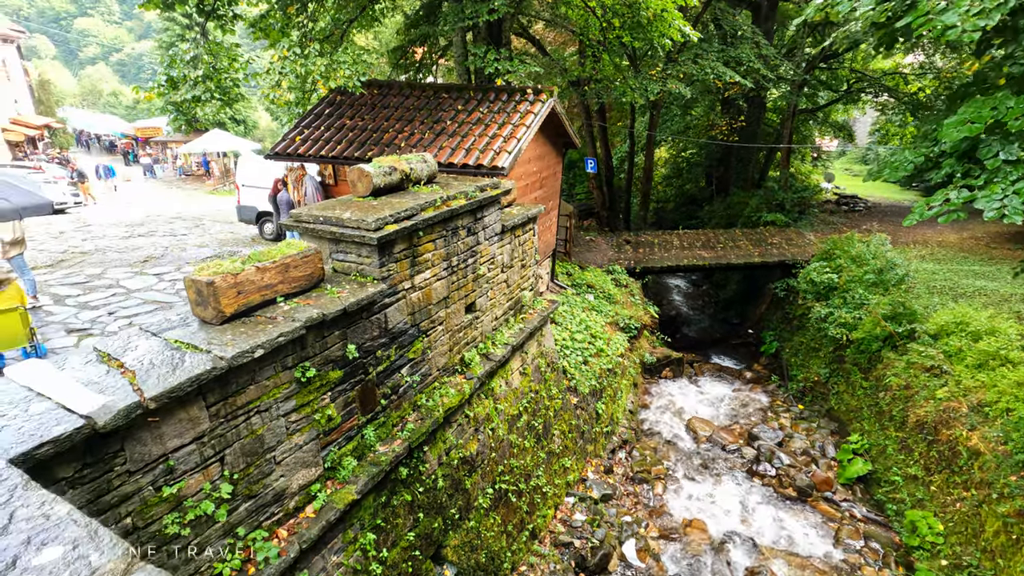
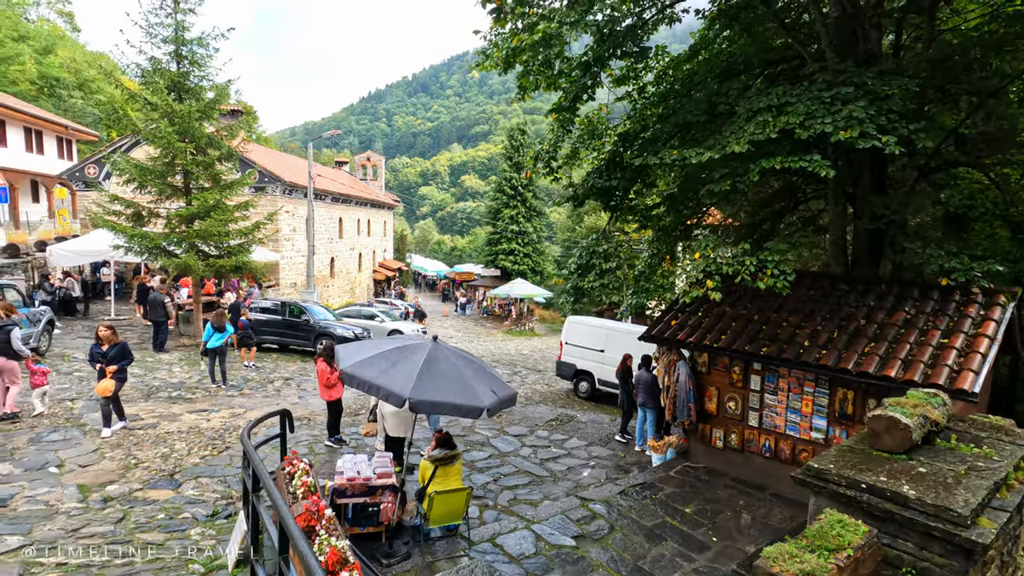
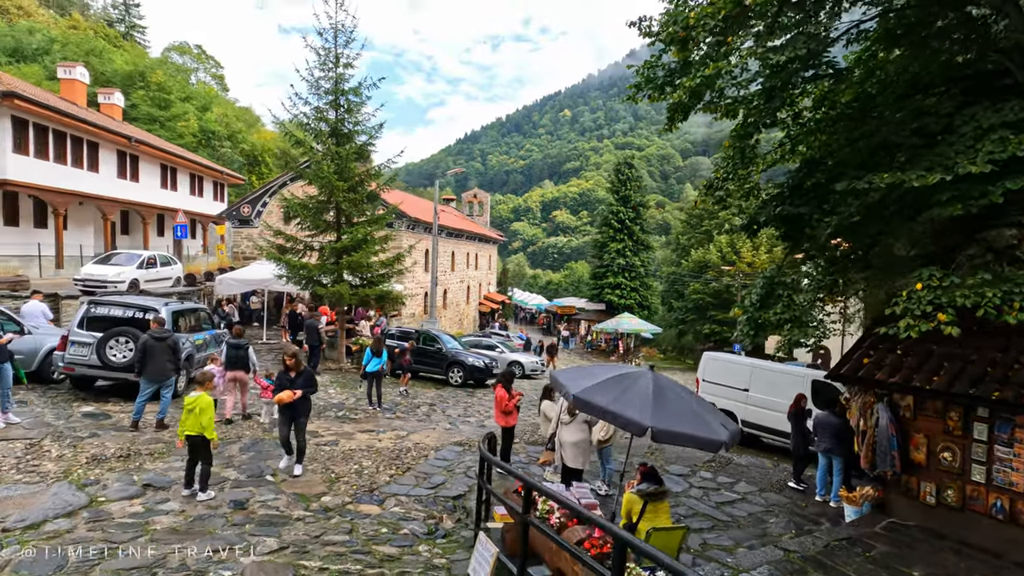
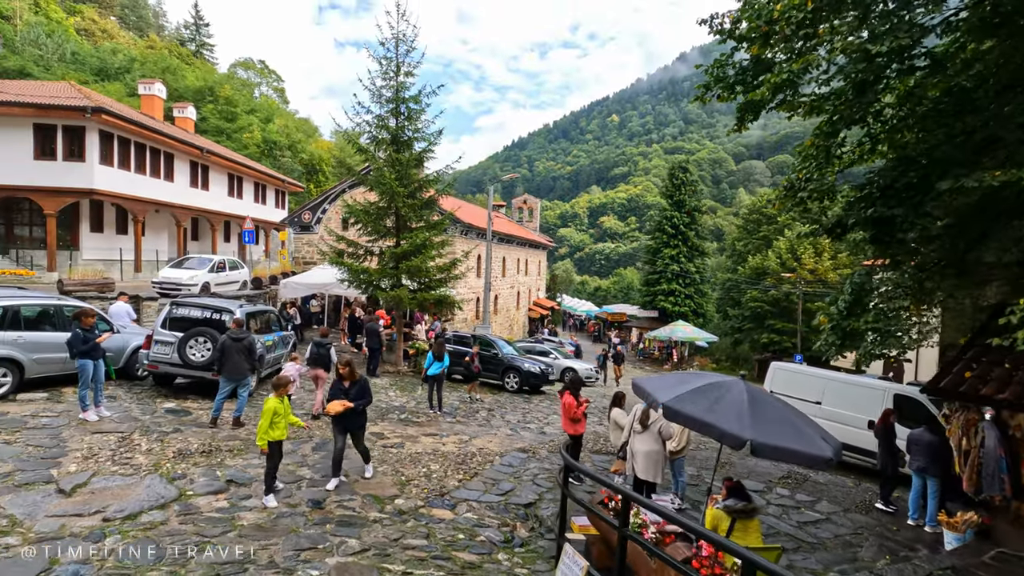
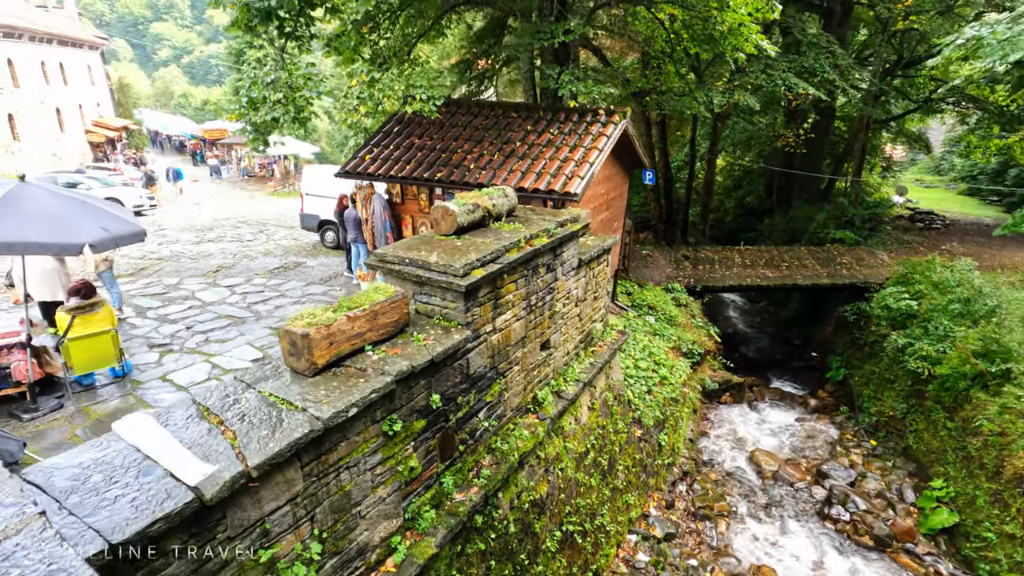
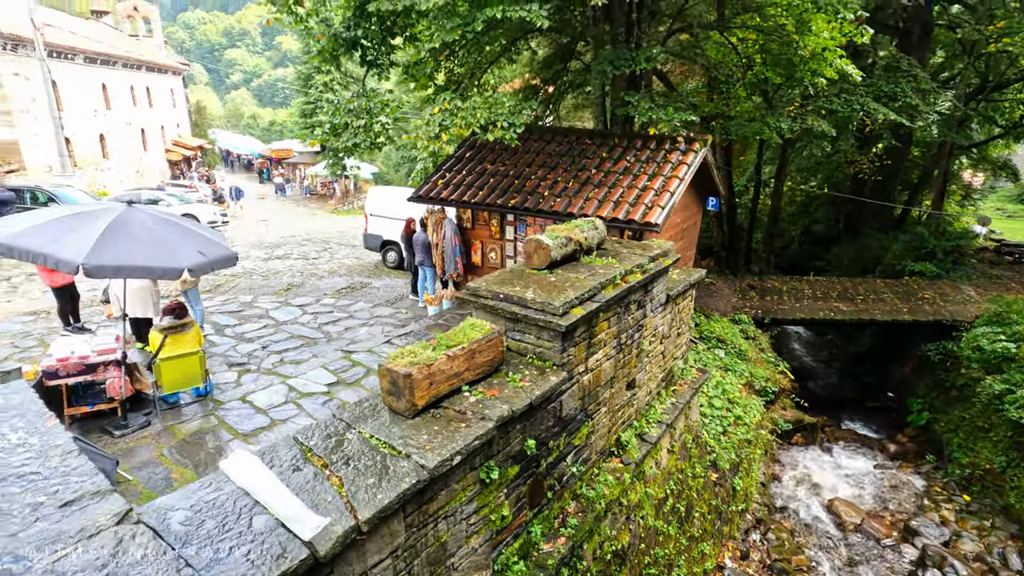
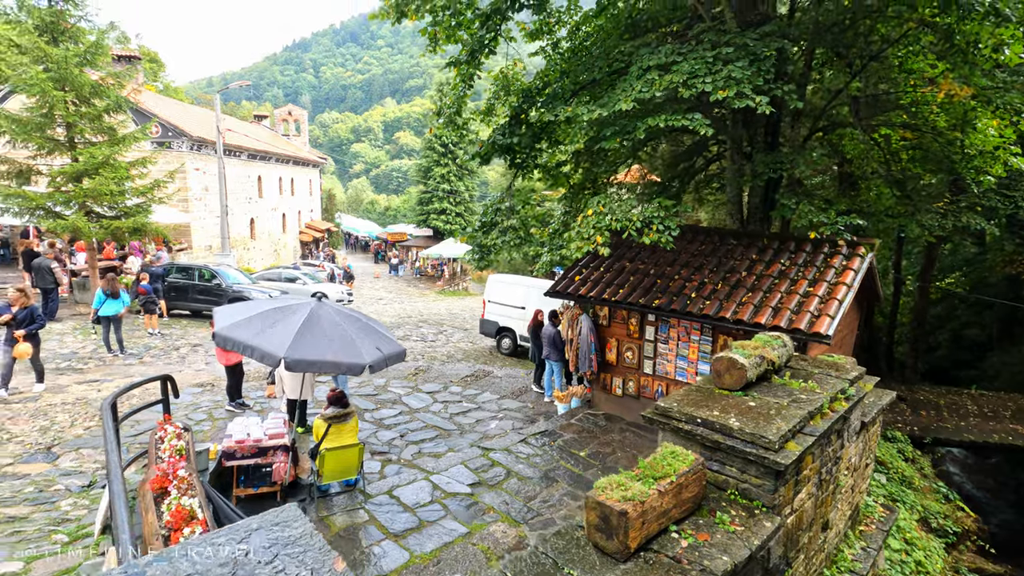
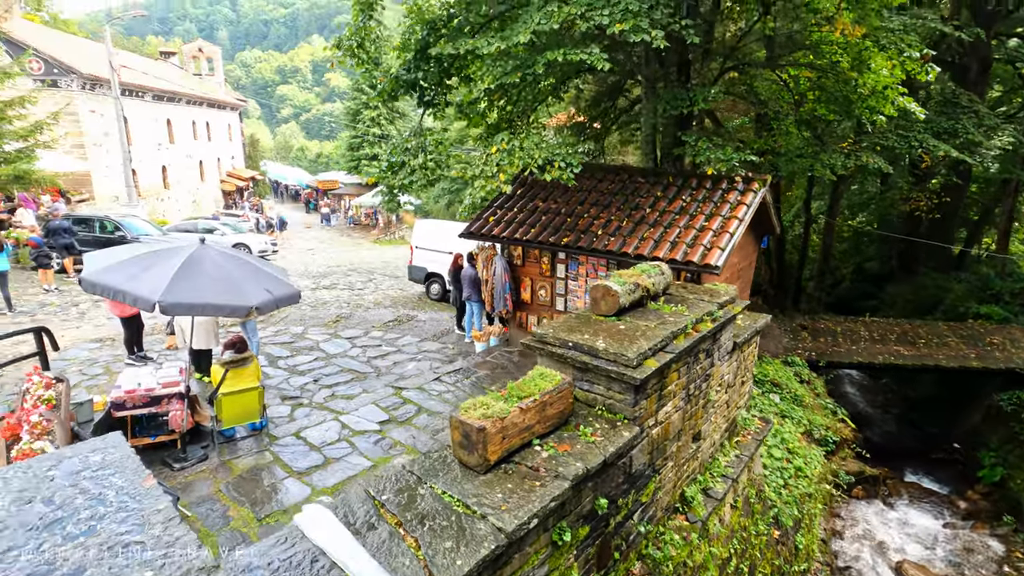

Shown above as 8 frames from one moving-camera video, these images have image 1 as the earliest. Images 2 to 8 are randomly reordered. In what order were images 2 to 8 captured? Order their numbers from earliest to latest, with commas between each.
5, 6, 8, 7, 2, 3, 4
